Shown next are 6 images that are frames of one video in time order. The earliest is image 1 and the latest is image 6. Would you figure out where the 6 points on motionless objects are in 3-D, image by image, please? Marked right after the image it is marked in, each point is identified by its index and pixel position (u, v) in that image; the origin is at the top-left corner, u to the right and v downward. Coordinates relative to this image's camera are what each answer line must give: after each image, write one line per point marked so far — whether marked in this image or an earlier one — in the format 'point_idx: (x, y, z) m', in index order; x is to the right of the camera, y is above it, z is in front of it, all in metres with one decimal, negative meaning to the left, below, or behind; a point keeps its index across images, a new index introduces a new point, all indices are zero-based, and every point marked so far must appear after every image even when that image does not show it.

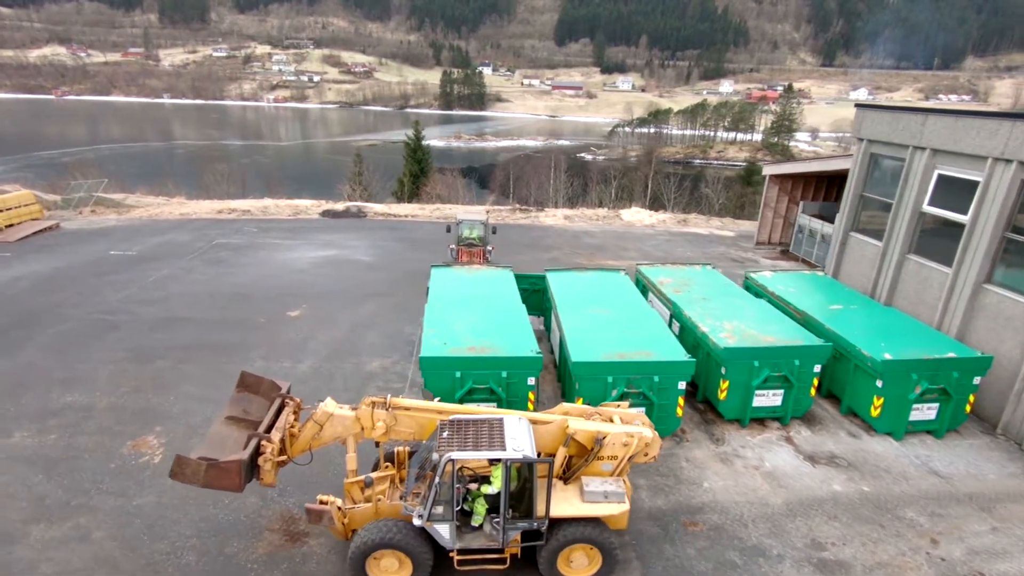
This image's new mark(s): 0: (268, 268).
0: (-6.8, +0.6, +15.3) m
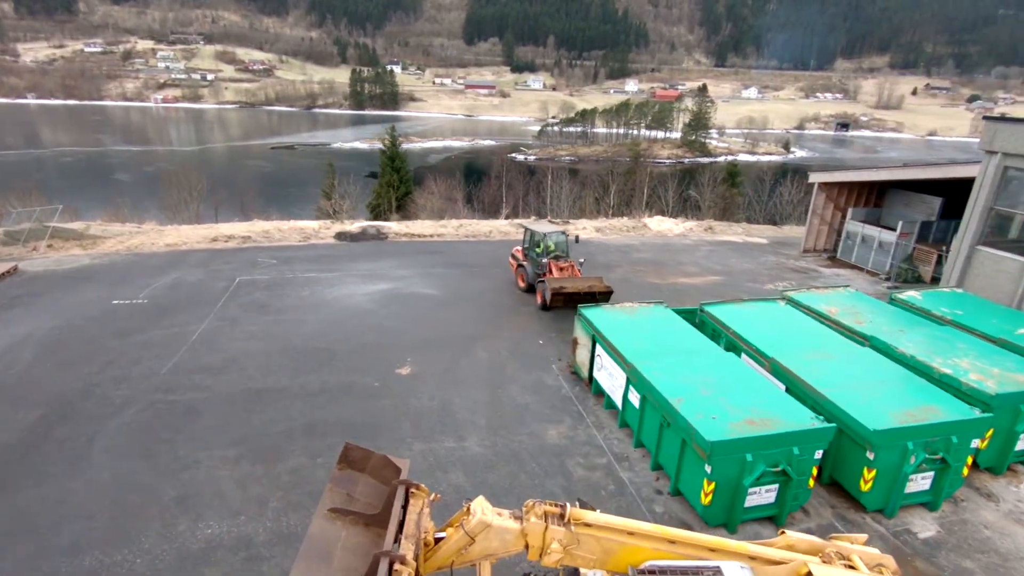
0: (-4.3, -0.5, +12.9) m
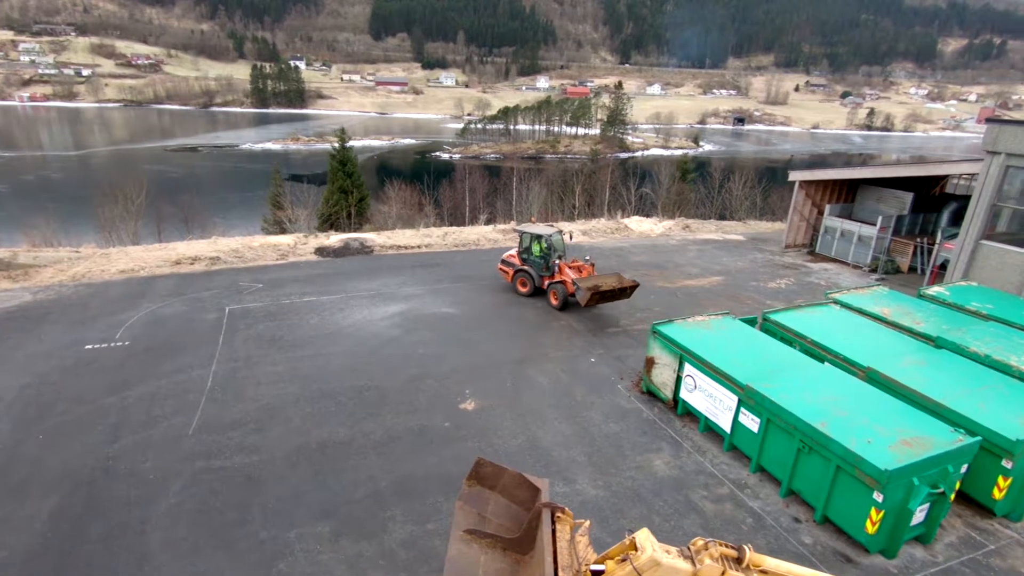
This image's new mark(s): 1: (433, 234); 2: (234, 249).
0: (-3.4, -1.1, +11.6) m
1: (-2.8, +1.9, +19.7) m
2: (-8.5, +1.2, +16.9) m
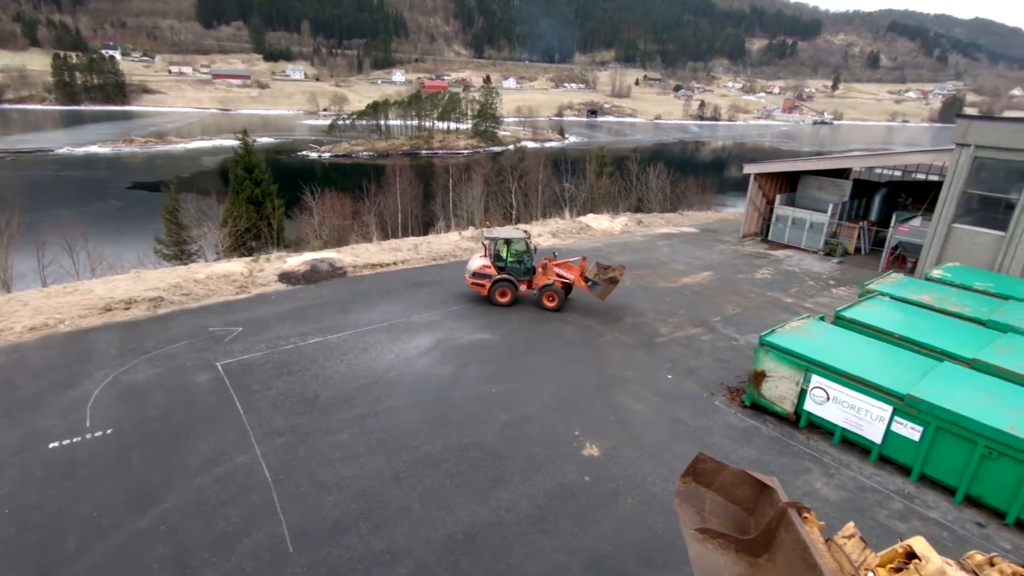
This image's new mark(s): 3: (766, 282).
0: (-2.0, -1.8, +9.8) m
1: (-3.6, +1.3, +17.8) m
2: (-8.3, +0.1, +13.7) m
3: (+7.7, +0.2, +16.7) m
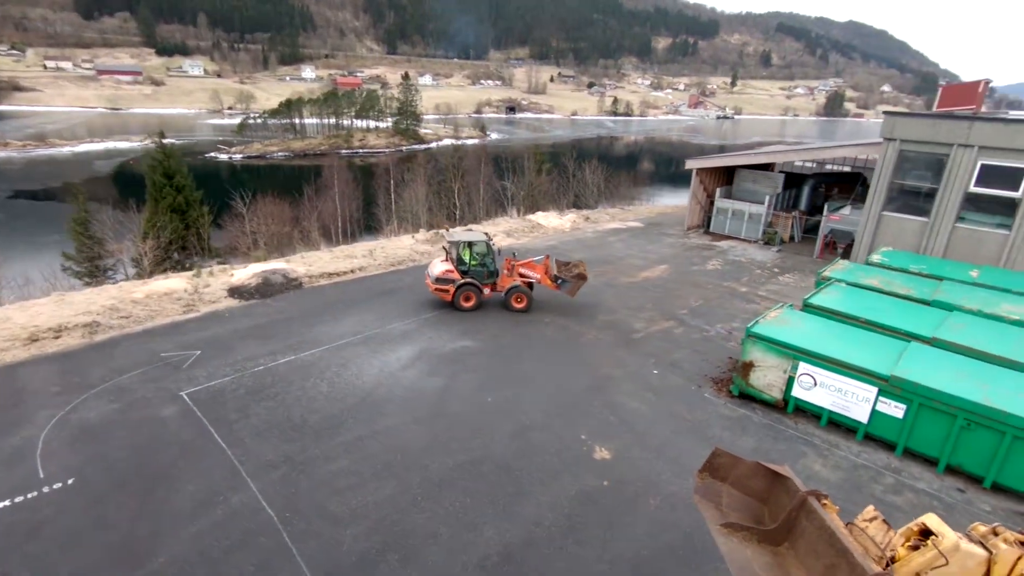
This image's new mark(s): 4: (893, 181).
0: (-2.1, -2.0, +9.3) m
1: (-4.8, +1.0, +17.0) m
2: (-8.9, -0.4, +12.3) m
3: (+6.5, +0.5, +17.4) m
4: (+10.7, +3.0, +15.5) m
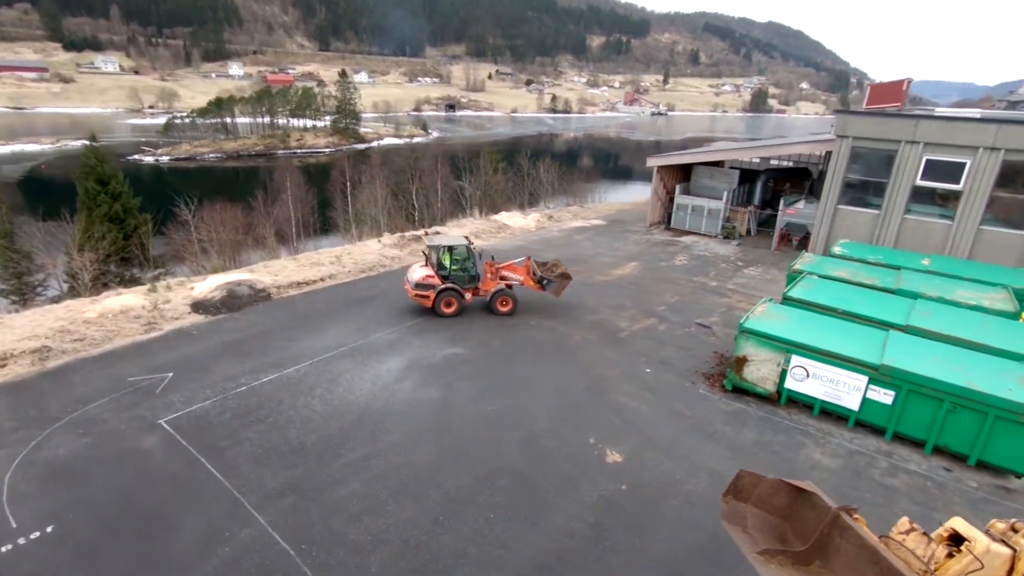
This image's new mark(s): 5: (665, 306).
0: (-2.0, -2.1, +8.9) m
1: (-5.6, +0.8, +16.3) m
2: (-9.2, -0.8, +11.3) m
3: (+5.6, +0.6, +17.9) m
4: (+9.9, +3.3, +16.4) m
5: (+4.0, -0.5, +14.5) m
